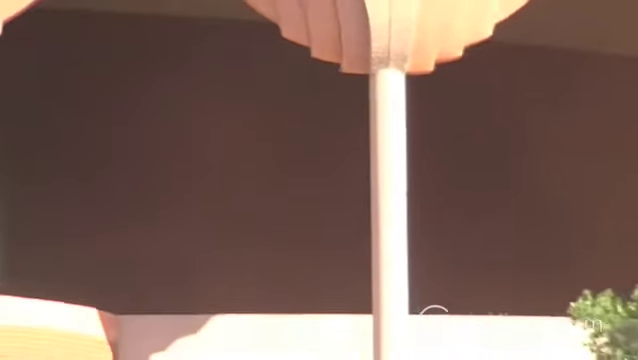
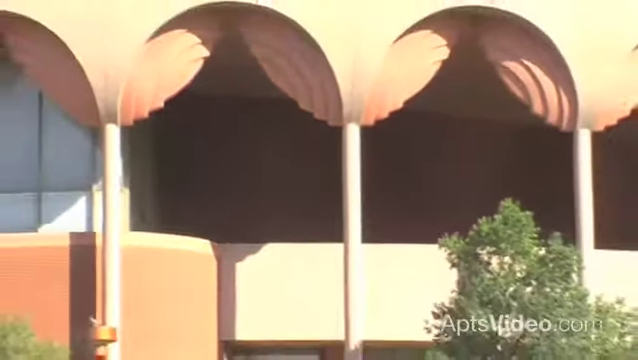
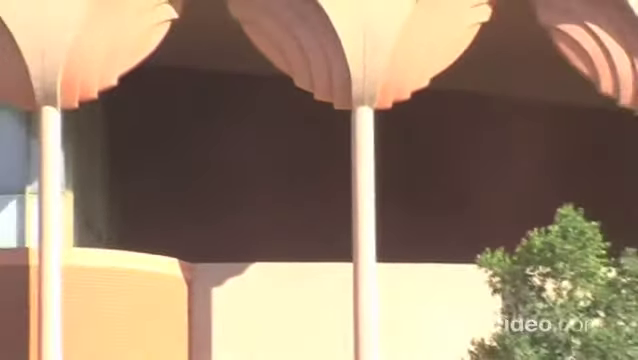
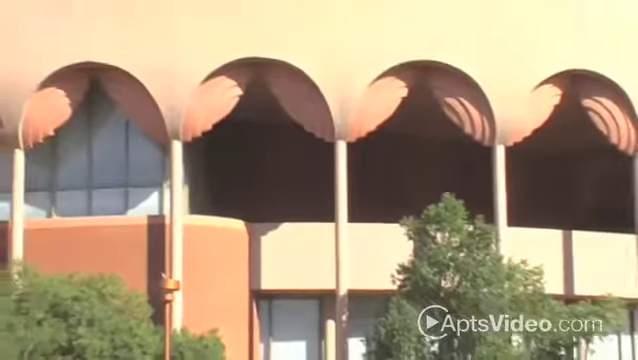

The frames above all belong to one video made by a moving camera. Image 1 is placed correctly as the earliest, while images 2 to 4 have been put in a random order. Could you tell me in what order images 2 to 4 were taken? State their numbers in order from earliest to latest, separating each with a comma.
3, 2, 4
